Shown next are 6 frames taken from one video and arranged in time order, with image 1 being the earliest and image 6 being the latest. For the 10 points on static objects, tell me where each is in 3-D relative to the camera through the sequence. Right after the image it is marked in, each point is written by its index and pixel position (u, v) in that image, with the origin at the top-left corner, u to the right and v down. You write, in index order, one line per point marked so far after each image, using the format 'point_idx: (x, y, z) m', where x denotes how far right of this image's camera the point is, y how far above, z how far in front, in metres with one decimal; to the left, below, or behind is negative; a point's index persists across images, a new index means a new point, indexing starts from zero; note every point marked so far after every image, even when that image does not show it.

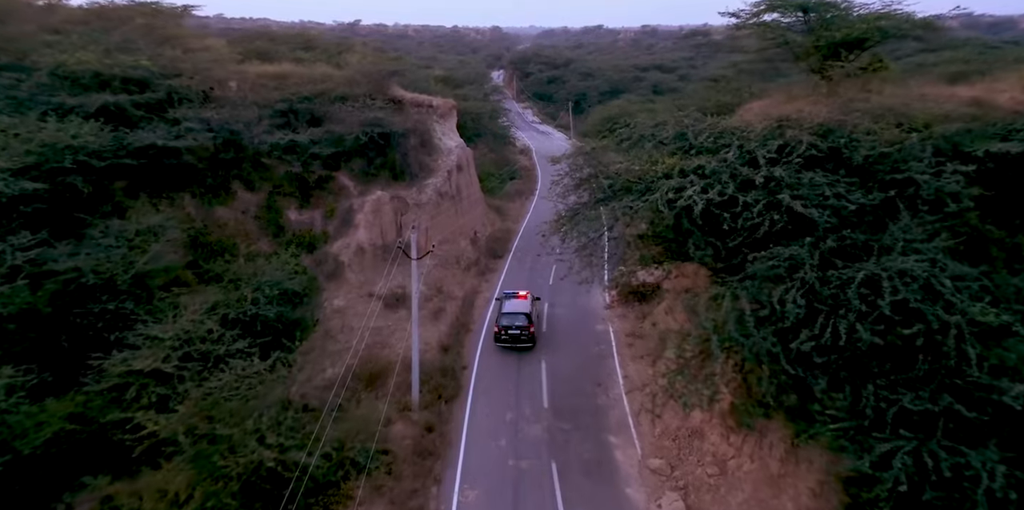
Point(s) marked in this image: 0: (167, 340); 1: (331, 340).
0: (-7.6, -1.9, +14.4) m
1: (-5.2, -2.4, +18.8) m
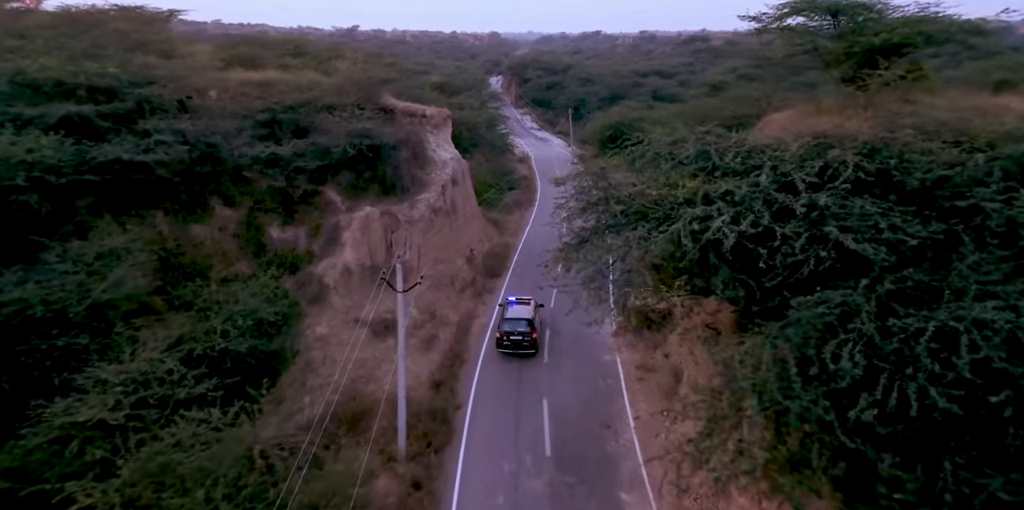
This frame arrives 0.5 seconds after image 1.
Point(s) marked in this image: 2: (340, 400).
0: (-7.6, -2.5, +12.7) m
1: (-5.2, -3.1, +17.1) m
2: (-4.2, -3.6, +16.2) m
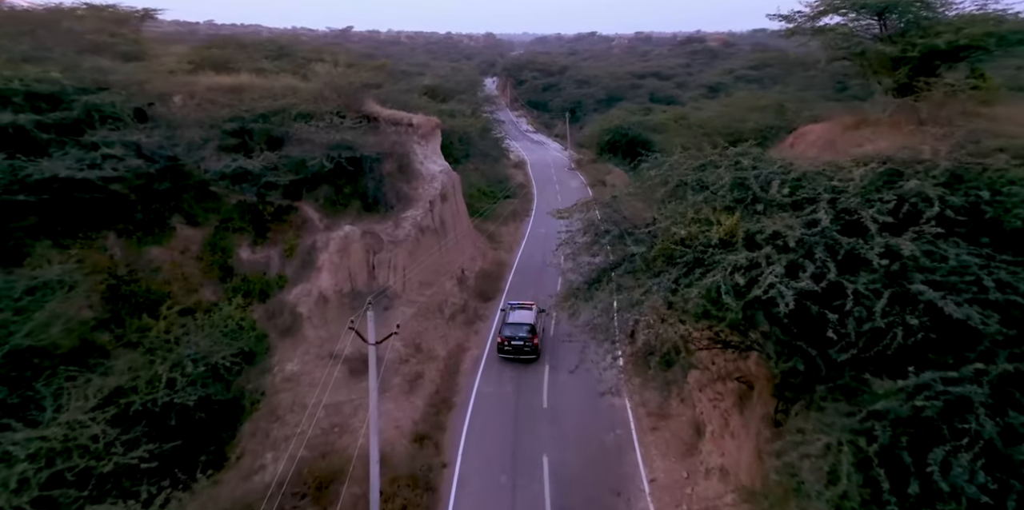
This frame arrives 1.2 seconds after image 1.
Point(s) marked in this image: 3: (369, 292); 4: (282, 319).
0: (-7.7, -3.2, +10.5) m
1: (-5.3, -3.8, +14.9) m
2: (-4.4, -4.3, +14.0) m
3: (-4.3, -1.1, +20.0) m
4: (-6.4, -1.8, +18.2) m
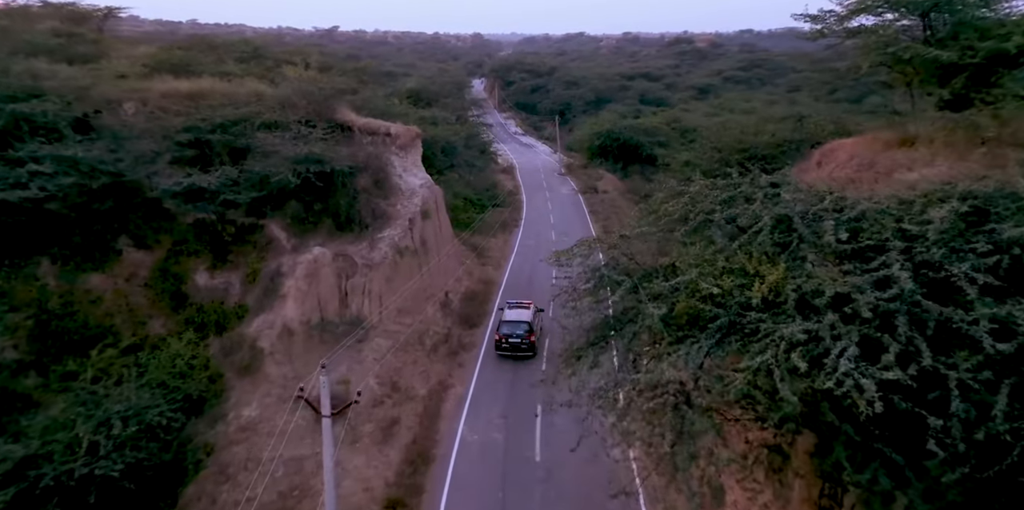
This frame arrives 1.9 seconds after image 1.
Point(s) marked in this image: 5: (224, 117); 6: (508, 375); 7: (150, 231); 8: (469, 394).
0: (-7.9, -3.9, +8.4) m
1: (-5.6, -4.5, +12.9) m
2: (-4.6, -5.0, +12.0) m
3: (-4.7, -1.8, +17.9) m
4: (-6.7, -2.5, +16.1) m
5: (-8.3, +4.0, +19.2) m
6: (-0.1, -3.3, +18.0) m
7: (-9.7, +0.6, +17.6) m
8: (-1.1, -3.6, +17.0) m
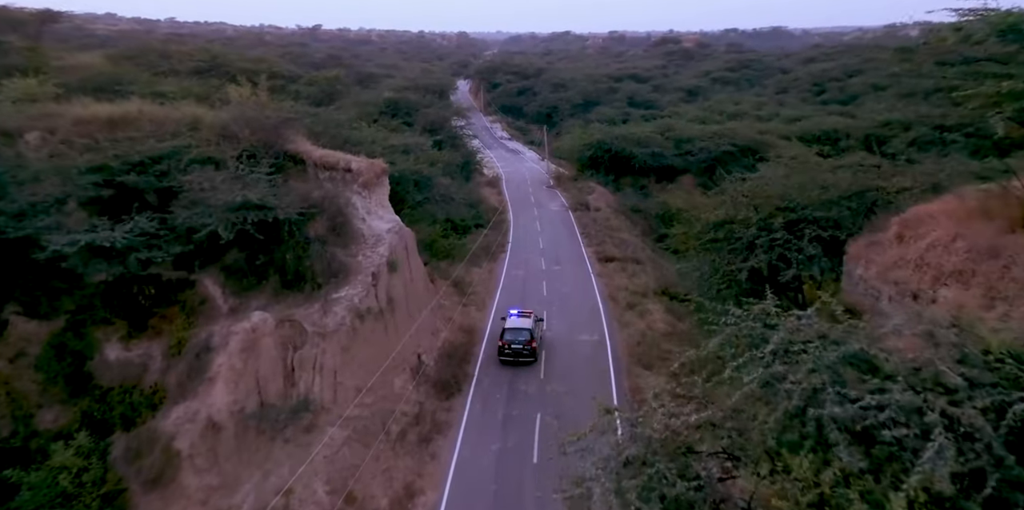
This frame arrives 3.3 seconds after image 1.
0: (-8.0, -5.5, +5.0) m
1: (-5.8, -6.1, +9.5) m
2: (-4.8, -6.5, +8.6) m
3: (-5.0, -3.3, +14.6) m
4: (-7.0, -4.0, +12.7) m
5: (-8.7, +2.5, +15.7) m
6: (-0.4, -4.8, +14.7) m
7: (-10.1, -0.9, +14.1) m
8: (-1.5, -5.1, +13.7) m
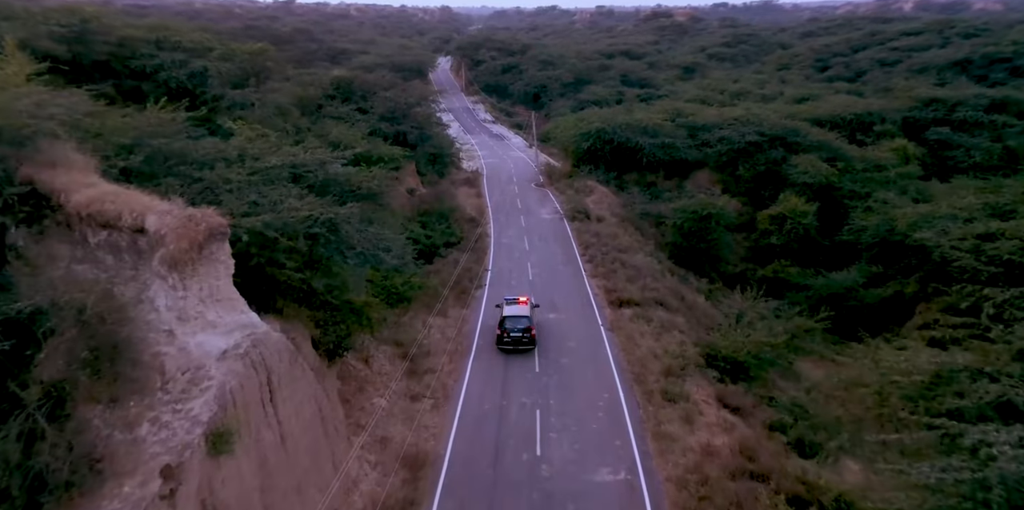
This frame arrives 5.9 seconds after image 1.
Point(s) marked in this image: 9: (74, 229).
0: (-8.2, -7.9, -4.0) m
1: (-6.1, -8.3, +0.6) m
2: (-5.1, -8.8, -0.3) m
3: (-5.4, -5.4, +5.5) m
4: (-7.4, -6.2, +3.7) m
5: (-9.2, +0.4, +6.4) m
6: (-0.8, -6.9, +5.8) m
7: (-10.5, -3.1, +4.9) m
8: (-1.8, -7.2, +4.8) m
9: (-6.1, +0.5, +8.9) m
